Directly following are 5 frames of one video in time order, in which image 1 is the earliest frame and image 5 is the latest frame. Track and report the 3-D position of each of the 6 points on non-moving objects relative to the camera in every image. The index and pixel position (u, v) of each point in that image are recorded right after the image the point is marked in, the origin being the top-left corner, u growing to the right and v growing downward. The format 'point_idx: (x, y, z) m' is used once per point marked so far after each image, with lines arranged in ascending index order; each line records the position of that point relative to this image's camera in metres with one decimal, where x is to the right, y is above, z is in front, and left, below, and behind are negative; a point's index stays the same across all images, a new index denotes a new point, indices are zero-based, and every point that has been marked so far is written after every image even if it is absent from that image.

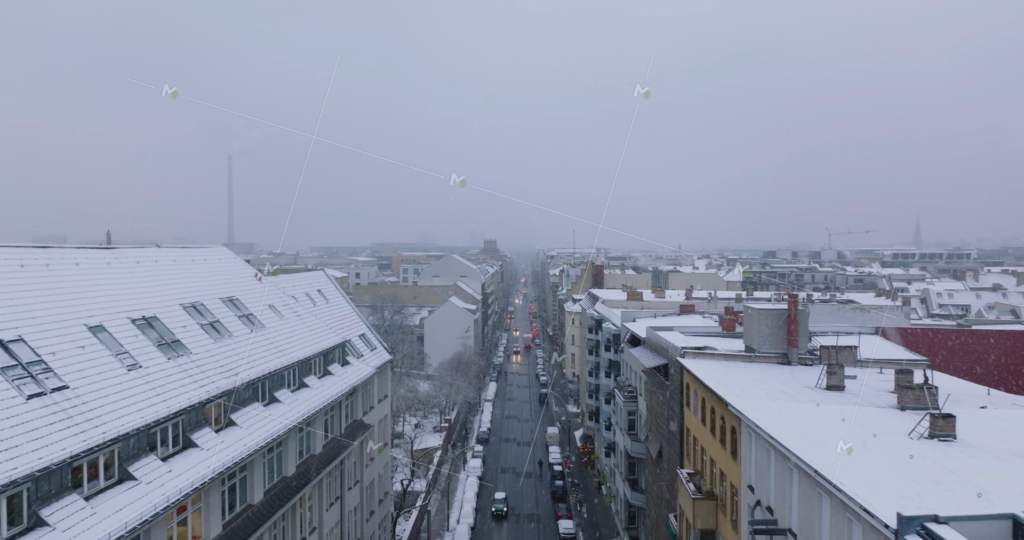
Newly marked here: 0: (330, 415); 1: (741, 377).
0: (-6.2, -4.9, +17.7) m
1: (+6.7, -3.2, +15.3) m
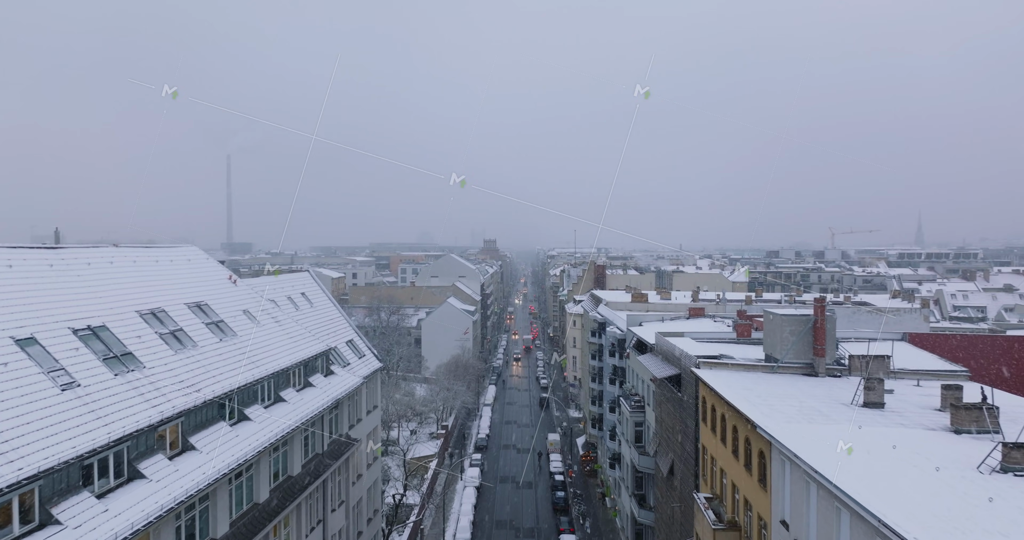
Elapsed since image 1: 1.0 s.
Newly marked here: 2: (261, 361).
0: (-6.2, -5.0, +16.1) m
1: (+6.7, -3.2, +13.7) m
2: (-7.1, -2.6, +14.7) m
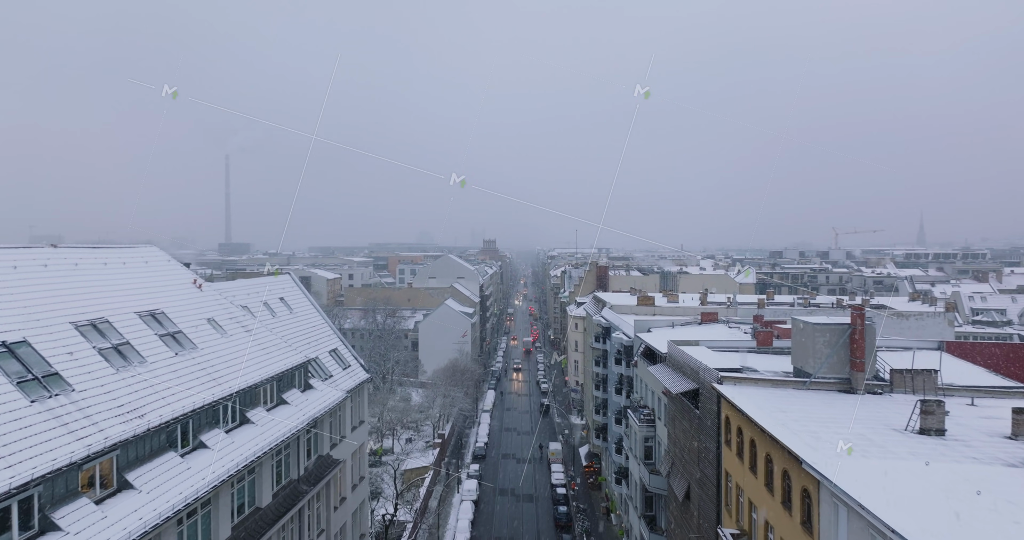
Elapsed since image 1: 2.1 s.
0: (-6.3, -5.1, +14.3) m
1: (+6.6, -3.3, +11.9) m
2: (-7.1, -2.7, +12.9) m
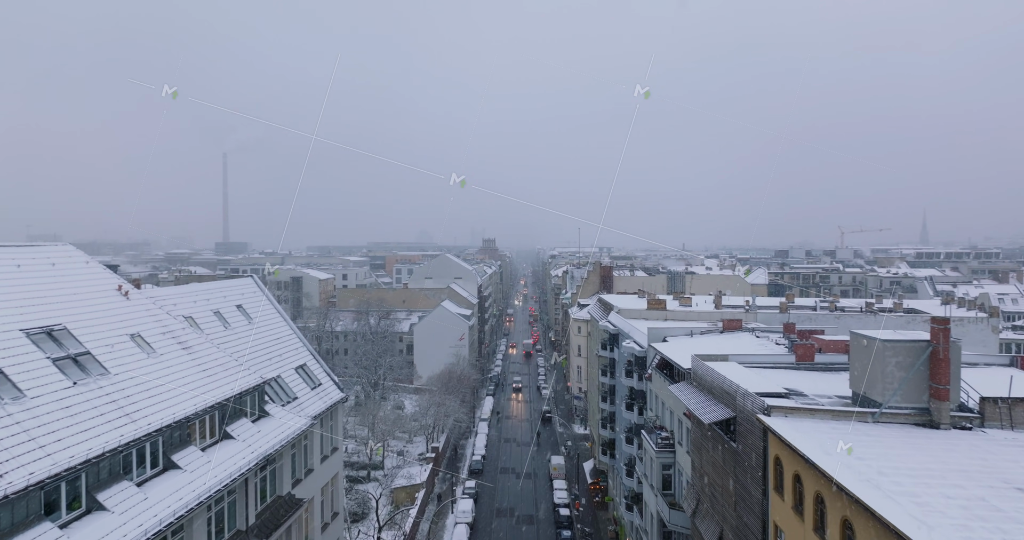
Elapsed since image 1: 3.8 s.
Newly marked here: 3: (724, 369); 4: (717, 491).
0: (-6.3, -5.2, +11.6) m
1: (+6.5, -3.4, +9.1) m
2: (-7.2, -2.8, +10.2) m
3: (+6.3, -2.9, +15.5) m
4: (+5.6, -6.0, +14.2) m
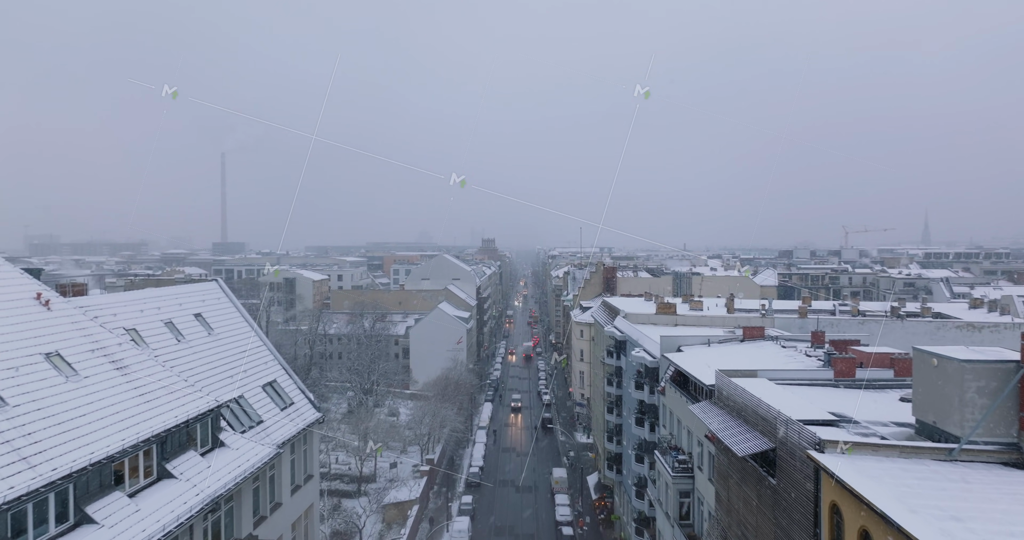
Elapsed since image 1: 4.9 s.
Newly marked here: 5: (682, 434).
0: (-6.4, -5.3, +9.5) m
1: (+6.5, -3.5, +7.1) m
2: (-7.2, -2.8, +8.2) m
3: (+6.2, -3.0, +13.4) m
4: (+5.5, -6.1, +12.1) m
5: (+5.7, -5.5, +17.6) m
